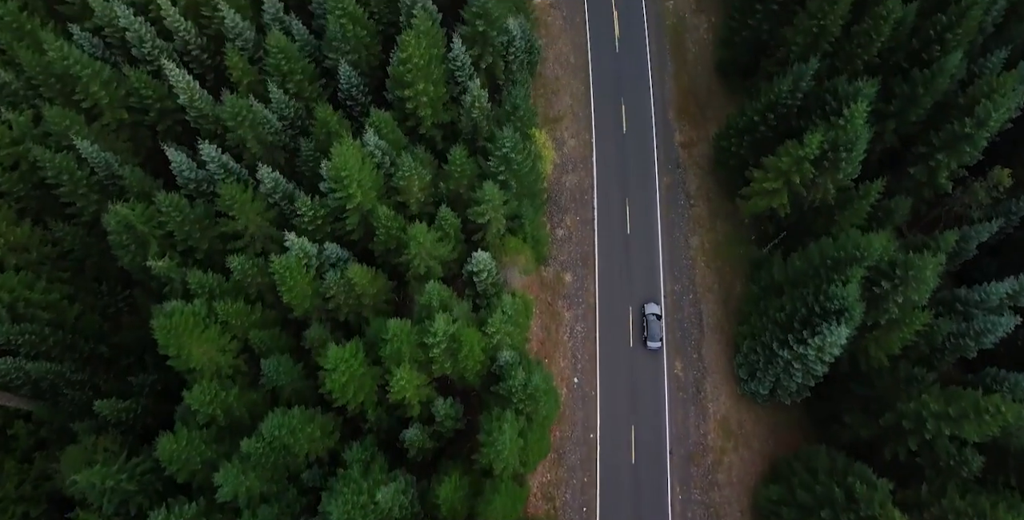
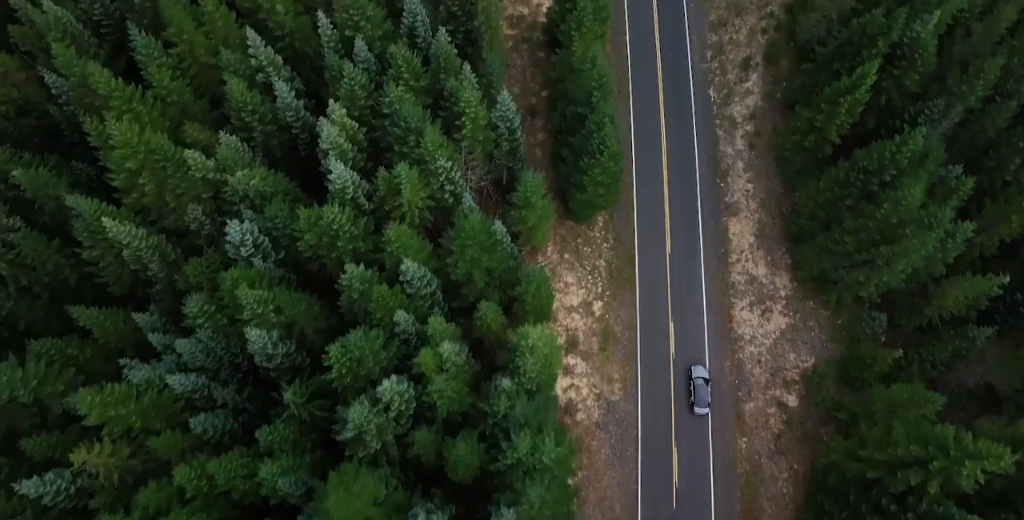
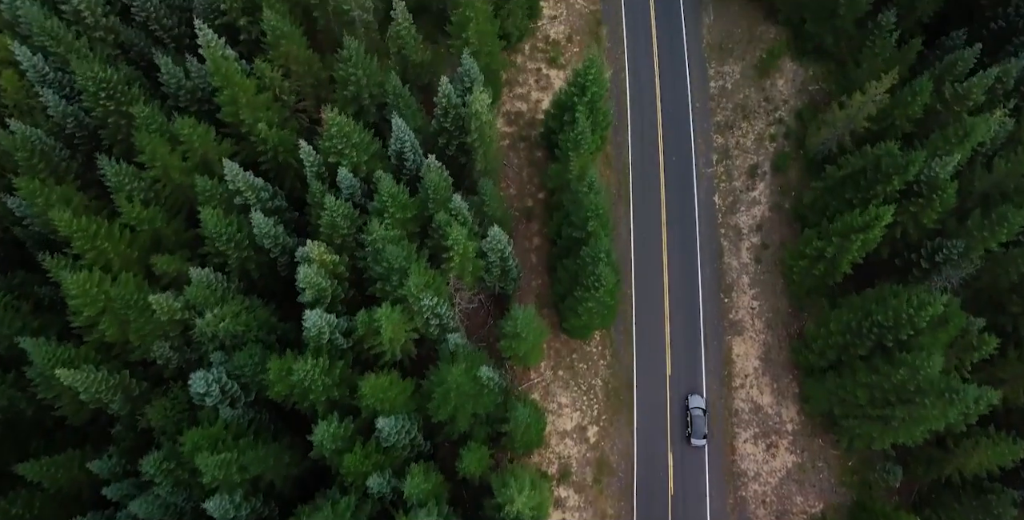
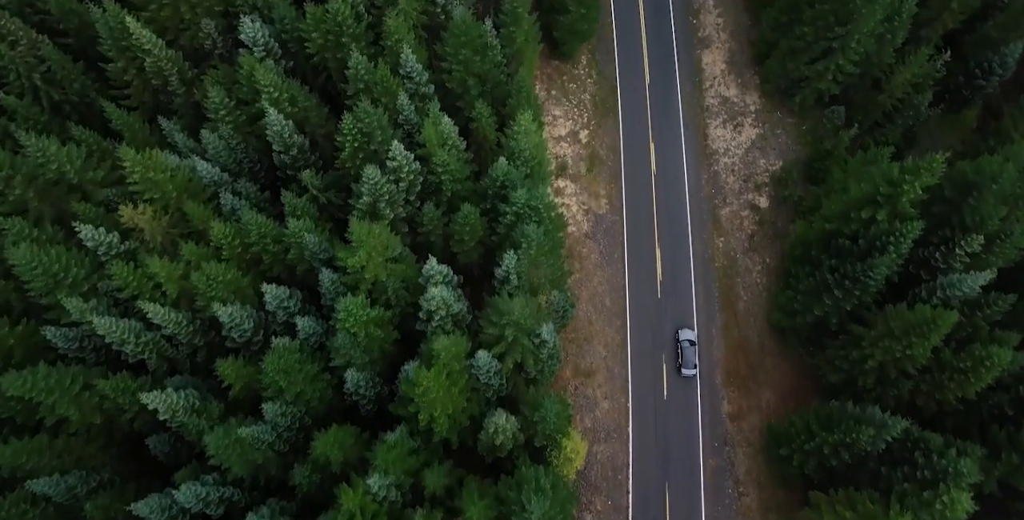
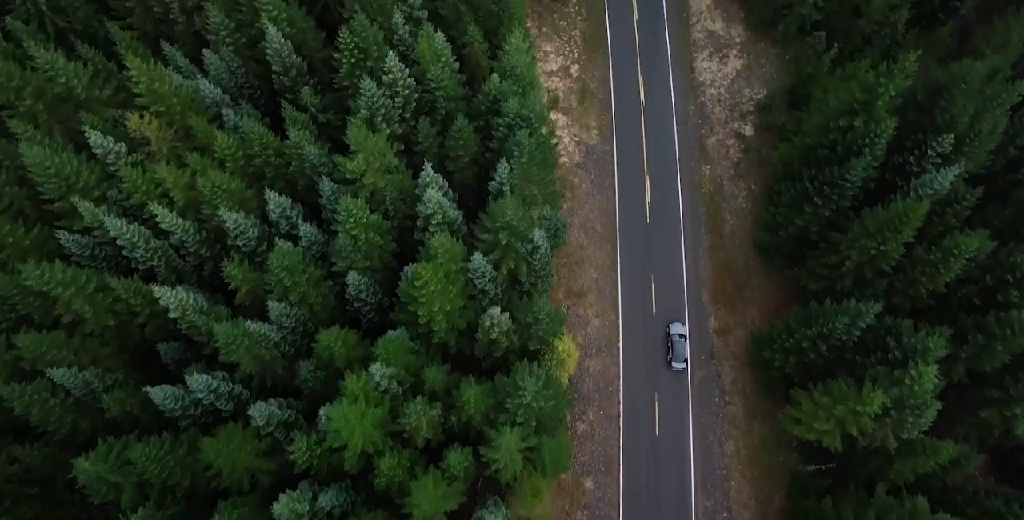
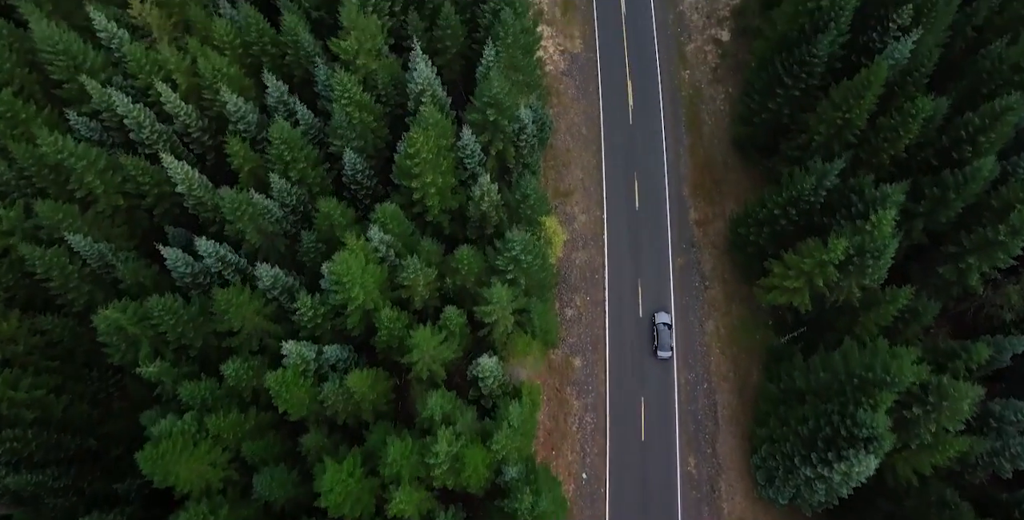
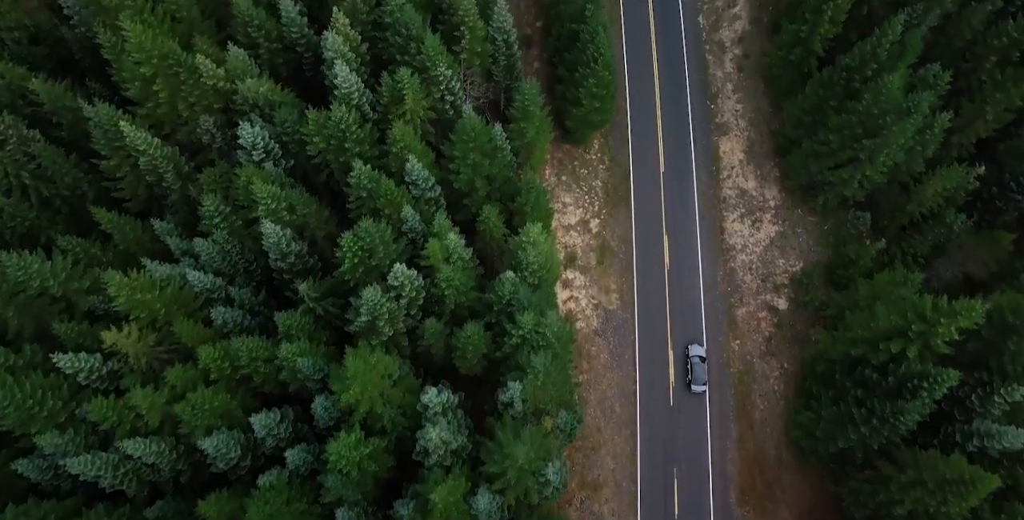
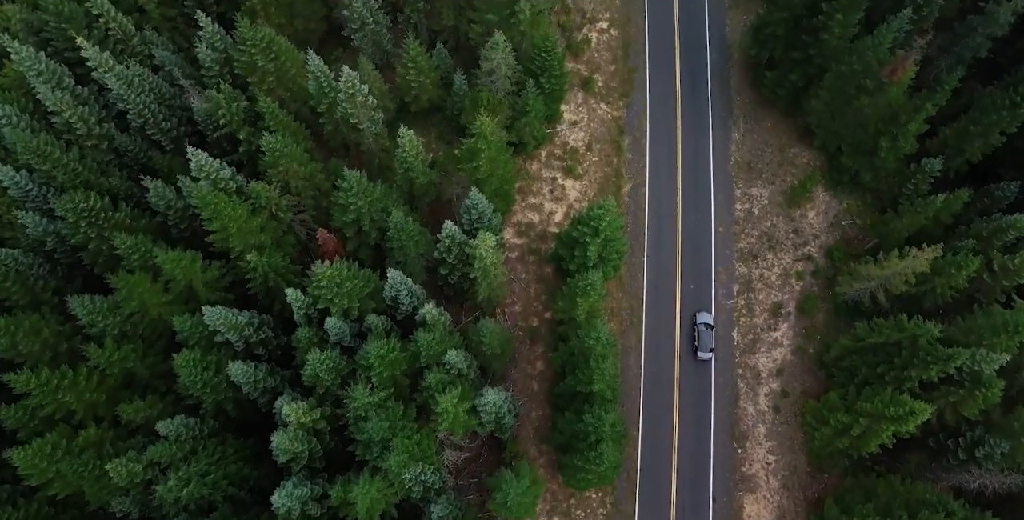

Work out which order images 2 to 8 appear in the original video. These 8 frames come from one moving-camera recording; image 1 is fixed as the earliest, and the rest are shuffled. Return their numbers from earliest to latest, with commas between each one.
6, 5, 4, 7, 2, 3, 8
